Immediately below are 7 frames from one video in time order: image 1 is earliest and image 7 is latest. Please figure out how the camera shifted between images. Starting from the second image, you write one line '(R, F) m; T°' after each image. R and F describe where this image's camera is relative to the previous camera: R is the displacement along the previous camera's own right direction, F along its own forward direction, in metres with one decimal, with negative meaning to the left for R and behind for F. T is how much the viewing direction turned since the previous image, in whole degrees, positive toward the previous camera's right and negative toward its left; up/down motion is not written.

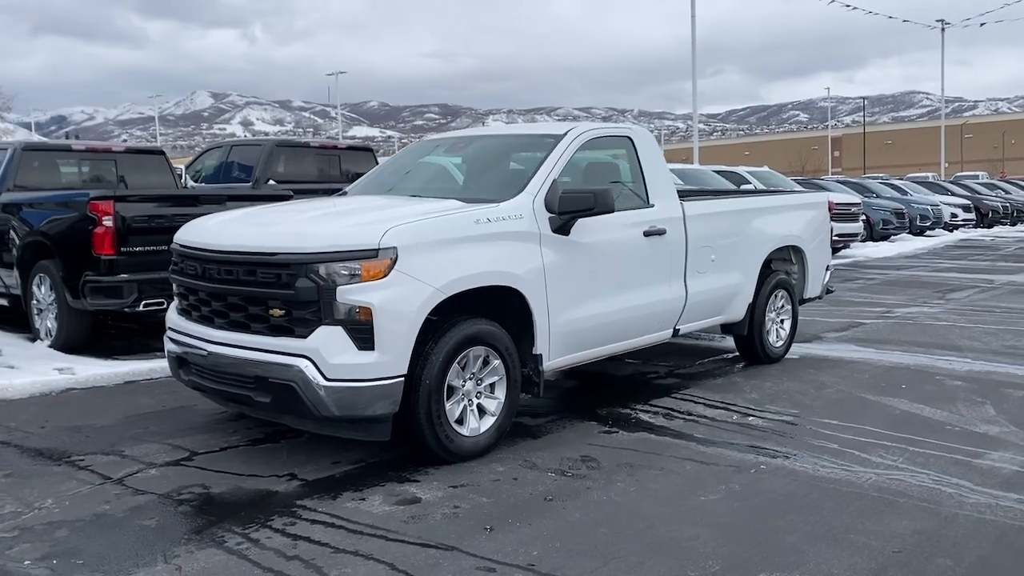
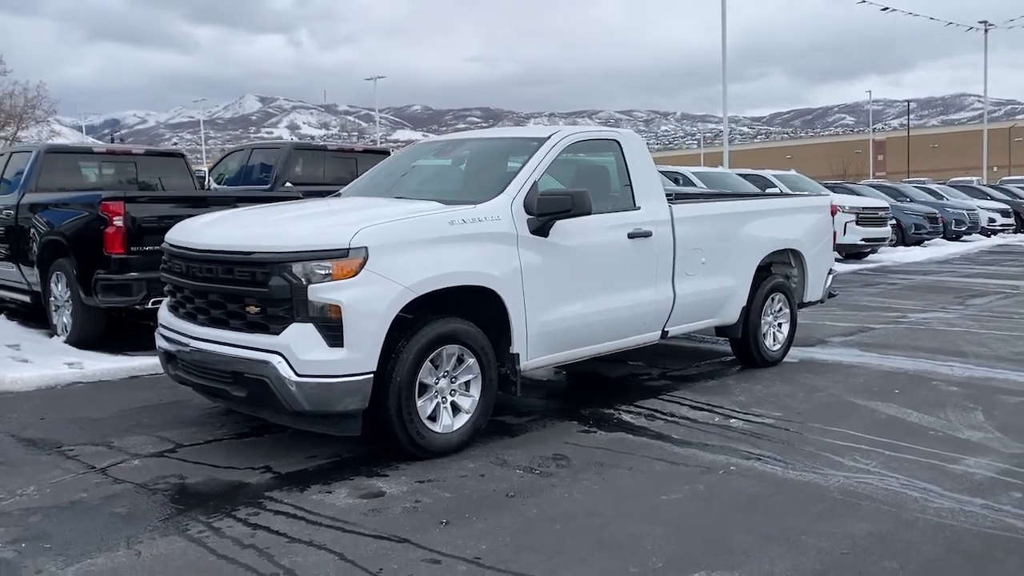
(+0.4, -0.1) m; -3°
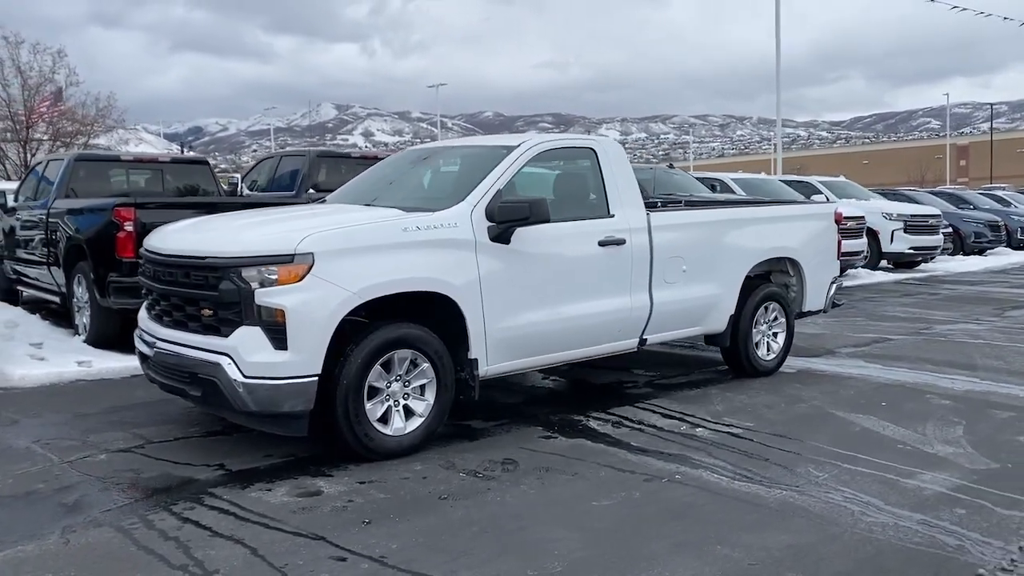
(+0.7, 0.0) m; -4°
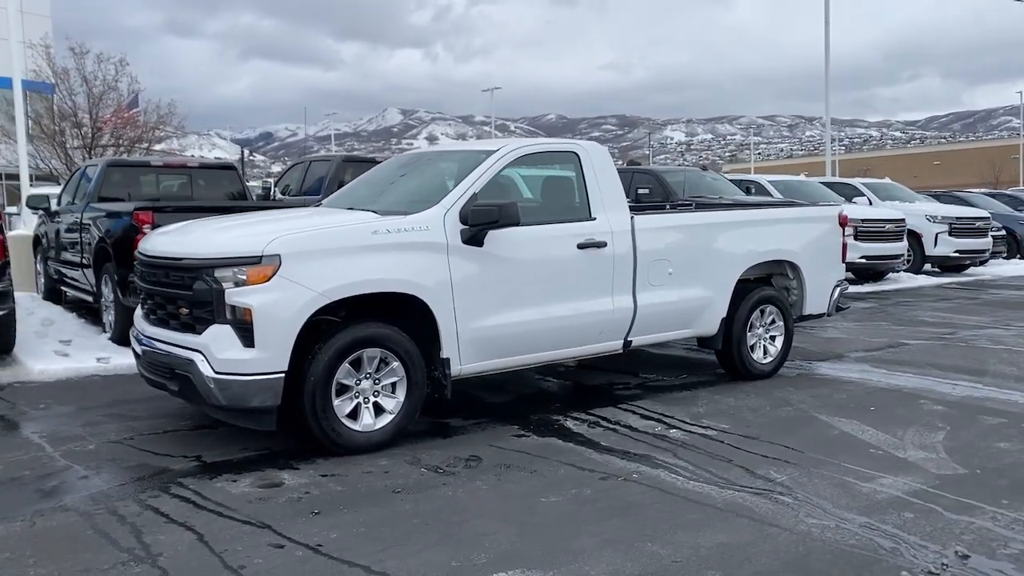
(+0.6, -0.1) m; -4°
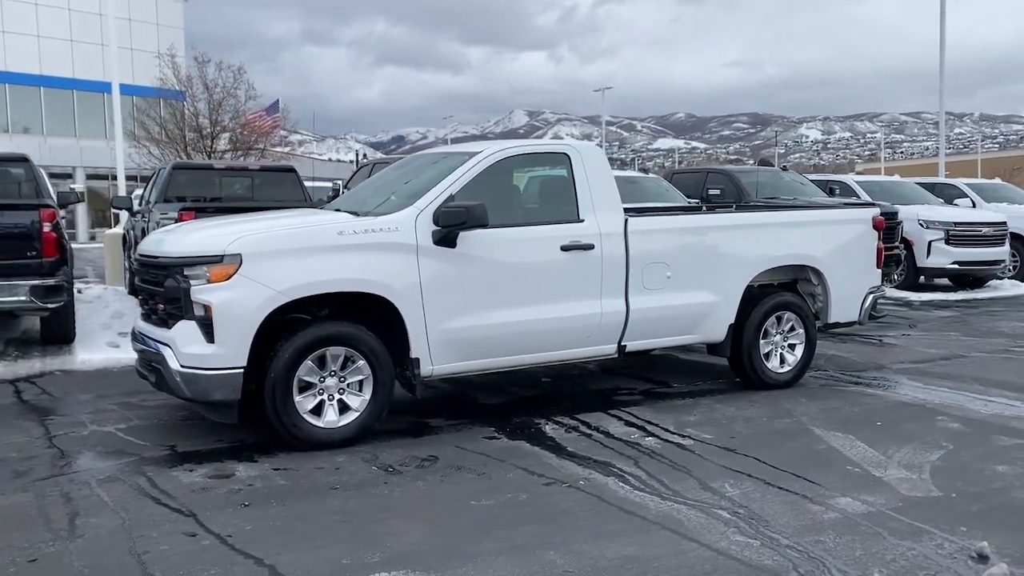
(+1.0, +0.1) m; -8°
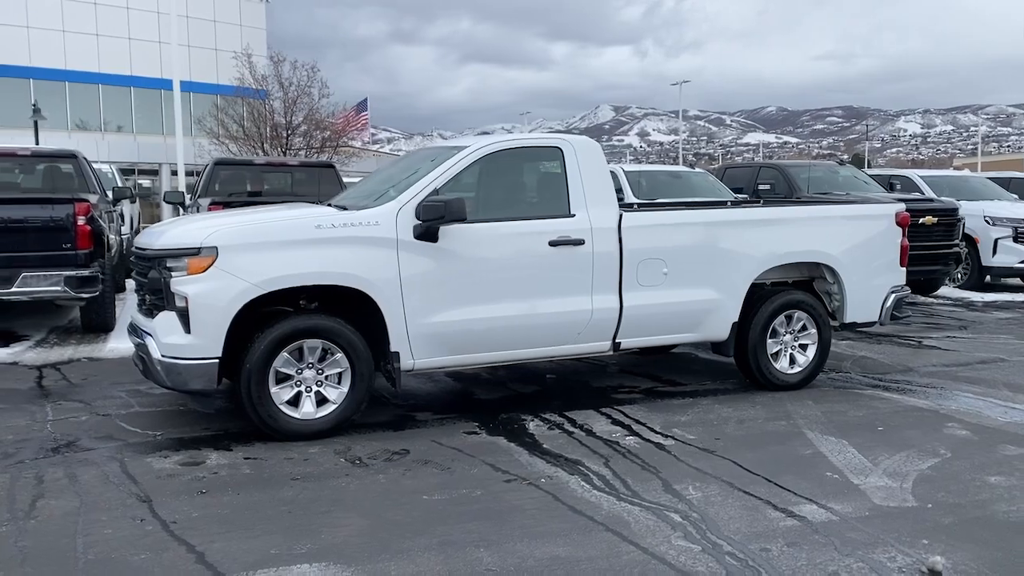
(+0.7, +0.1) m; -5°
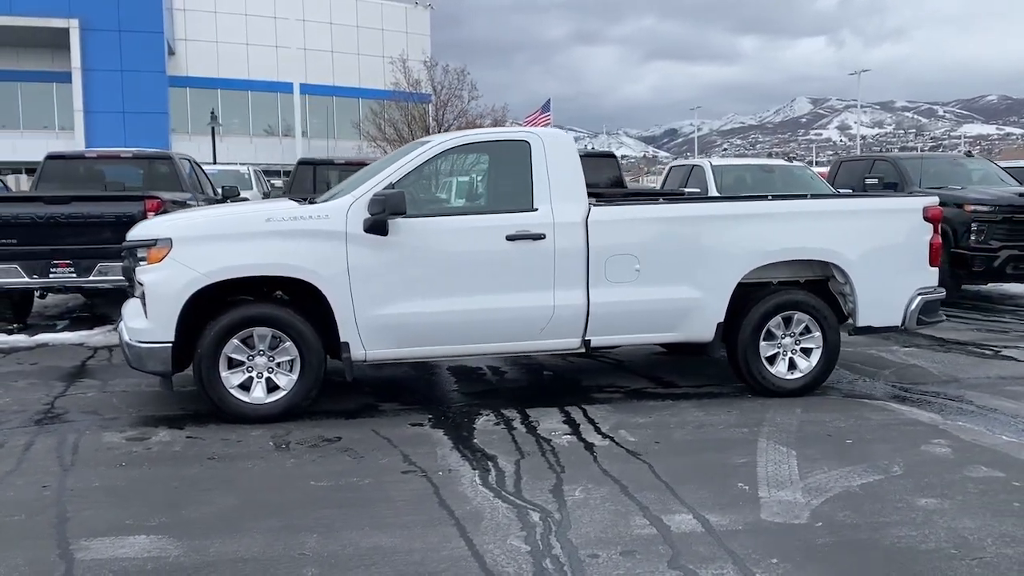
(+1.6, +0.2) m; -12°
